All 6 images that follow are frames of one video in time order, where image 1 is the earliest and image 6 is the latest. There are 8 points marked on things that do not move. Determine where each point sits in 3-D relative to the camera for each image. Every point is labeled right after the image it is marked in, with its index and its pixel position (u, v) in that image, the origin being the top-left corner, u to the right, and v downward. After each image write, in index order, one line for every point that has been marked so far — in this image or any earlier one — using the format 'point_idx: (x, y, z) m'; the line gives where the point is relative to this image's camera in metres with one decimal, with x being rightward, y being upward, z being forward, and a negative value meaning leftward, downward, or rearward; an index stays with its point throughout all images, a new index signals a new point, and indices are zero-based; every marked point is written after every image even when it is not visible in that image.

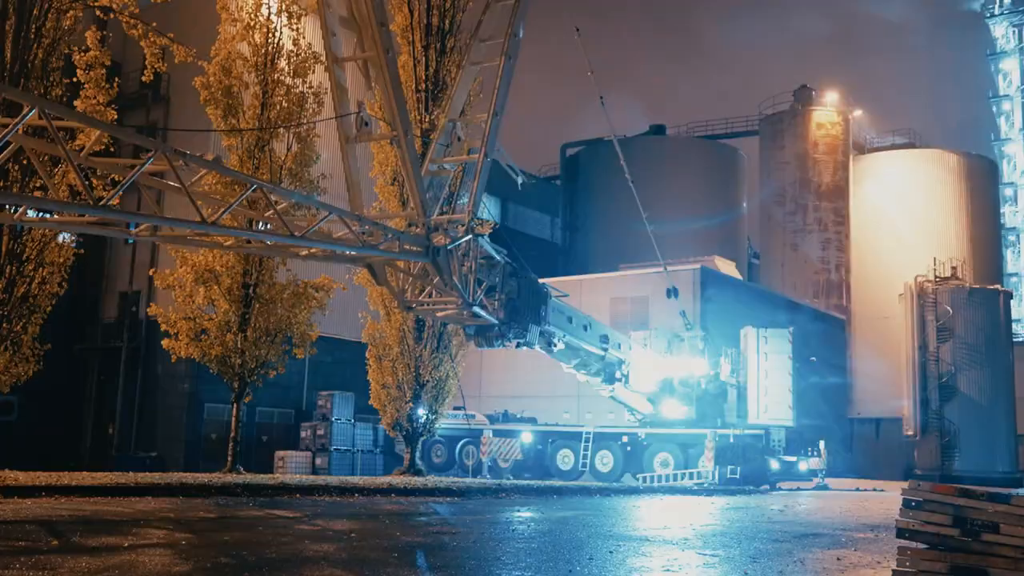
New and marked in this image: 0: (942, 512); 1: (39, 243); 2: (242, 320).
0: (+5.6, -2.8, +11.2) m
1: (-9.7, +1.0, +17.6) m
2: (-6.1, -0.6, +19.3) m
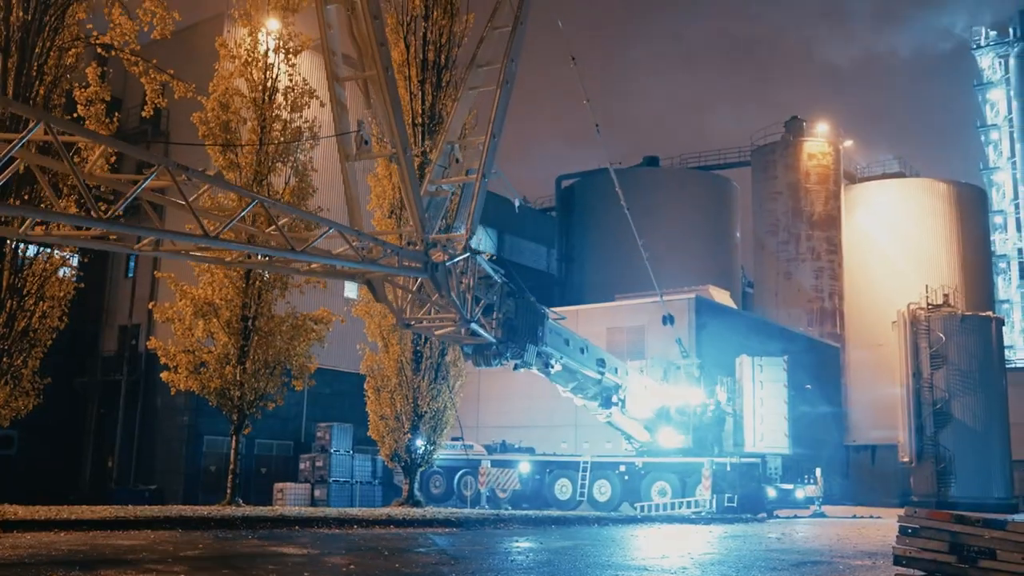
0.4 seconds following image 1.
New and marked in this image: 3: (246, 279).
0: (+5.6, -3.3, +11.3) m
1: (-9.8, +0.3, +17.8) m
2: (-6.1, -1.4, +19.5) m
3: (-6.0, +0.3, +19.5) m
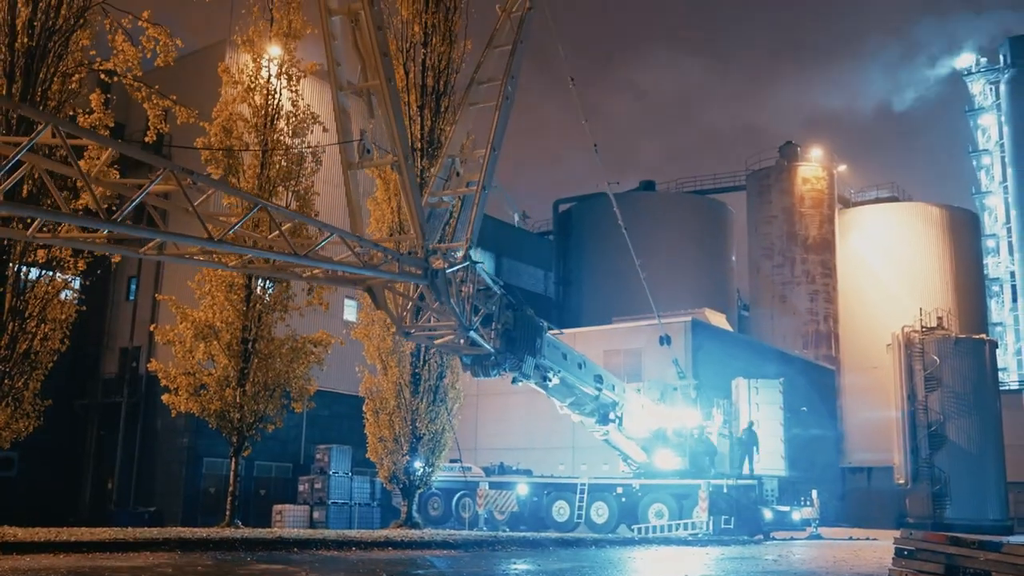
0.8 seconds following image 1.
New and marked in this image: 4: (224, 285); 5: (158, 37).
0: (+5.5, -3.7, +11.5) m
1: (-9.8, -0.3, +18.1) m
2: (-6.2, -2.0, +19.7) m
3: (-6.1, -0.3, +19.8) m
4: (-6.4, +0.1, +19.0) m
5: (-7.5, +5.4, +18.4) m
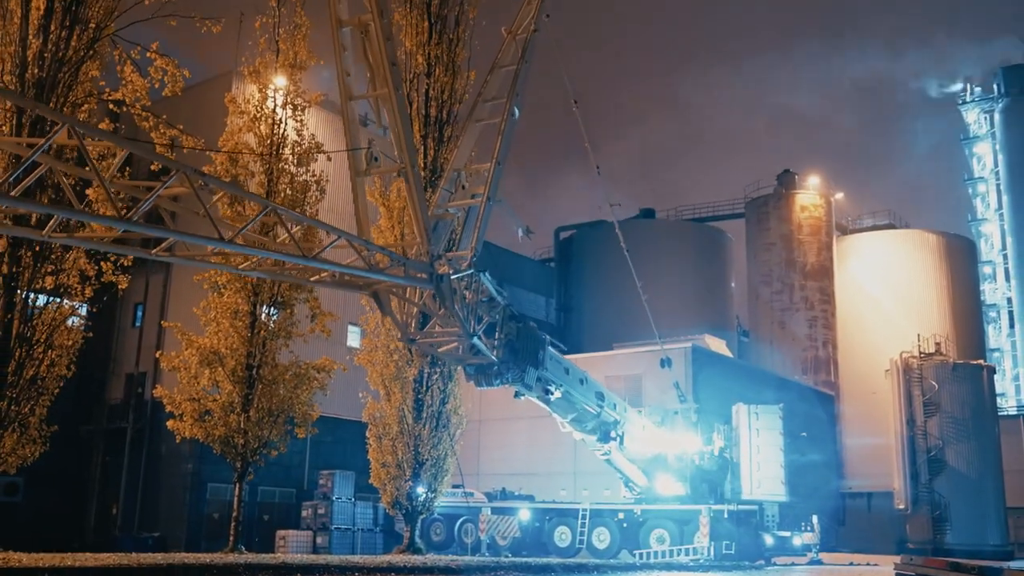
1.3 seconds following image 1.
0: (+5.6, -4.2, +11.7) m
1: (-9.8, -0.9, +18.4) m
2: (-6.1, -2.6, +20.0) m
3: (-6.0, -1.0, +20.0) m
4: (-6.3, -0.5, +19.3) m
5: (-7.5, +4.7, +18.8) m
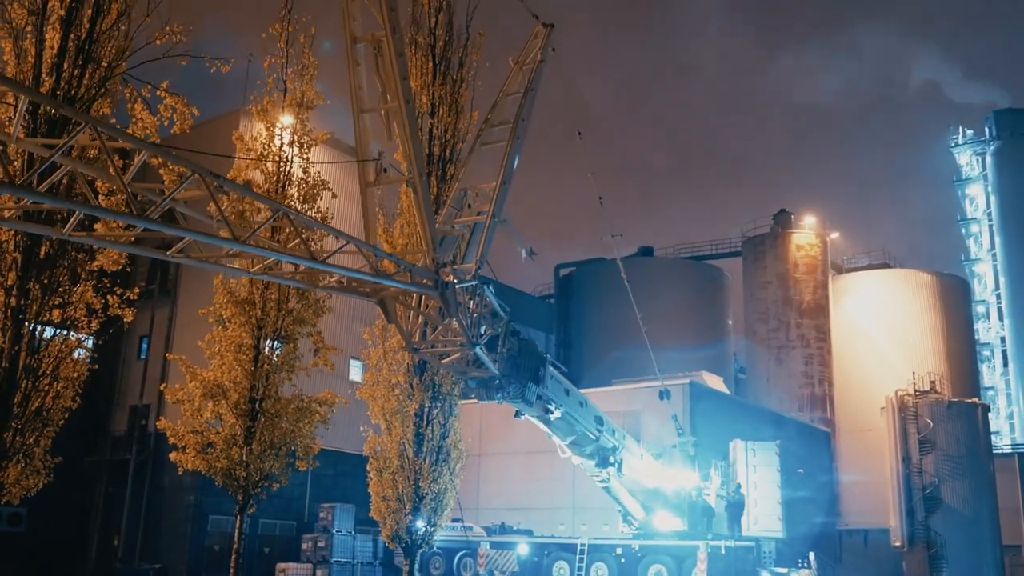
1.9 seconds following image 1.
0: (+5.5, -4.8, +12.0) m
1: (-9.8, -1.7, +18.7) m
2: (-6.2, -3.5, +20.3) m
3: (-6.0, -1.8, +20.4) m
4: (-6.3, -1.3, +19.7) m
5: (-7.5, +3.9, +19.4) m
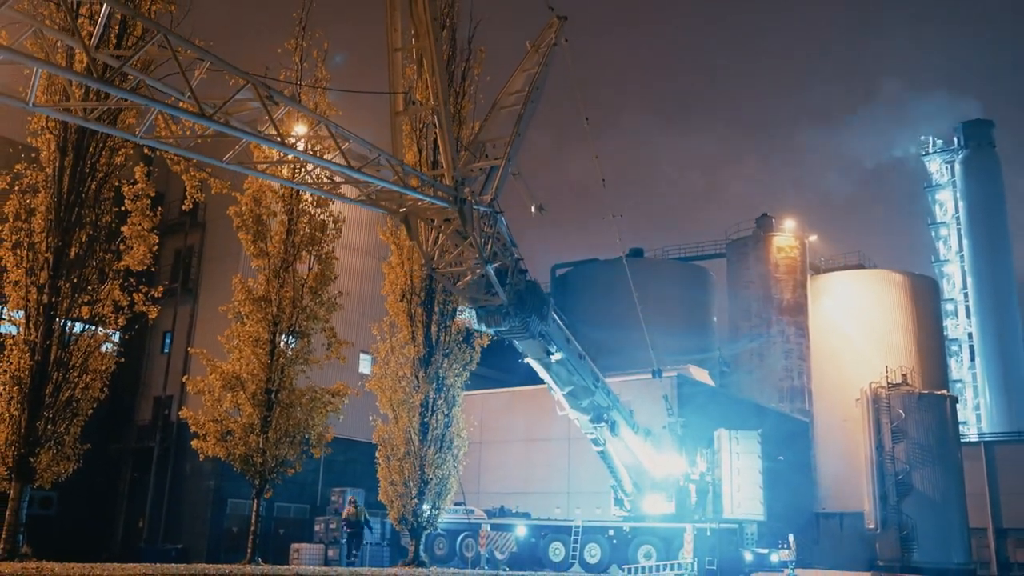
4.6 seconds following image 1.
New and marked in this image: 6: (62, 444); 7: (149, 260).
0: (+5.5, -4.7, +13.8) m
1: (-9.8, -1.6, +20.6) m
2: (-6.2, -3.4, +22.2) m
3: (-6.0, -1.8, +22.3) m
4: (-6.4, -1.3, +21.5) m
5: (-7.5, +4.0, +21.3) m
6: (-10.5, -3.7, +20.9) m
7: (-7.7, +0.6, +18.8) m
